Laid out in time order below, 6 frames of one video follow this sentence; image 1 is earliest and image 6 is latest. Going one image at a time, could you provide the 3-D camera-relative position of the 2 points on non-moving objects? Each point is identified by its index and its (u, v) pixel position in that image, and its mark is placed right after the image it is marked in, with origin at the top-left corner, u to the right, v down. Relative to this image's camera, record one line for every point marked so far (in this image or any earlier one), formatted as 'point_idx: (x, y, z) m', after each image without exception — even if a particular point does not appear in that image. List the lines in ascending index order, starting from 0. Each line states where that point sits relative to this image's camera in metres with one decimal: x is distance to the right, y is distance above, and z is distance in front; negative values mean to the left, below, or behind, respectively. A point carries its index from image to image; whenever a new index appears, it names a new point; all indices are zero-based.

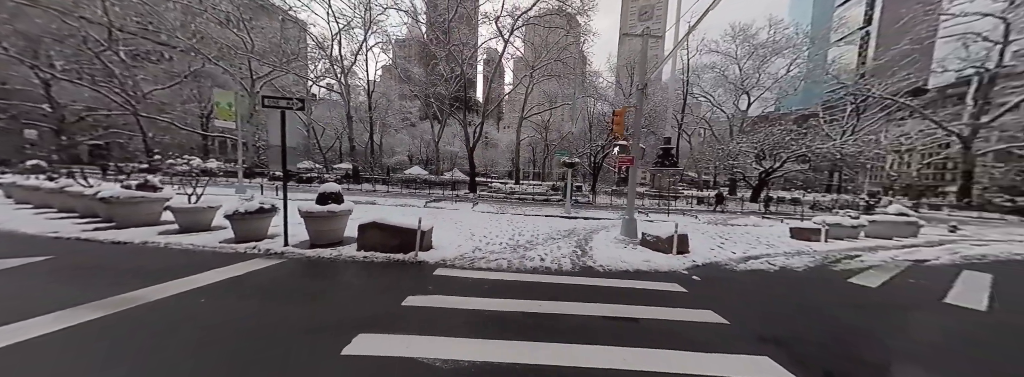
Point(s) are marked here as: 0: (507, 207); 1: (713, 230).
0: (-0.2, -1.0, +12.9) m
1: (+7.0, -1.5, +8.0) m
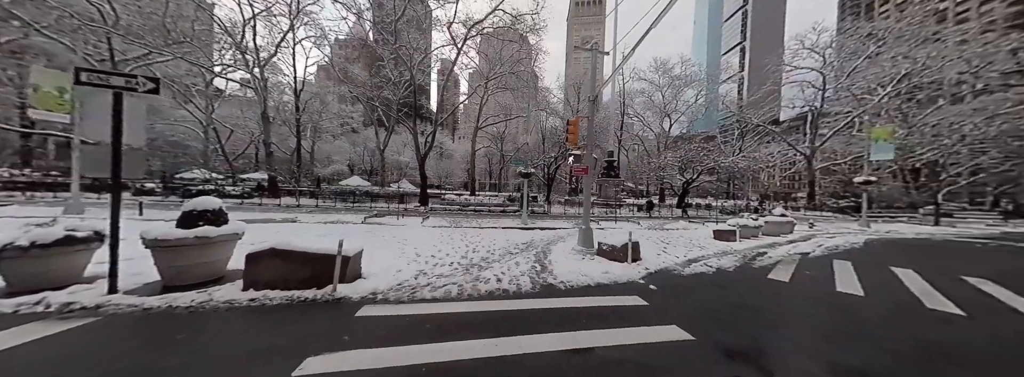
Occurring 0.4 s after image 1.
0: (-2.6, -1.6, +12.1) m
1: (+5.4, -1.8, +8.6) m
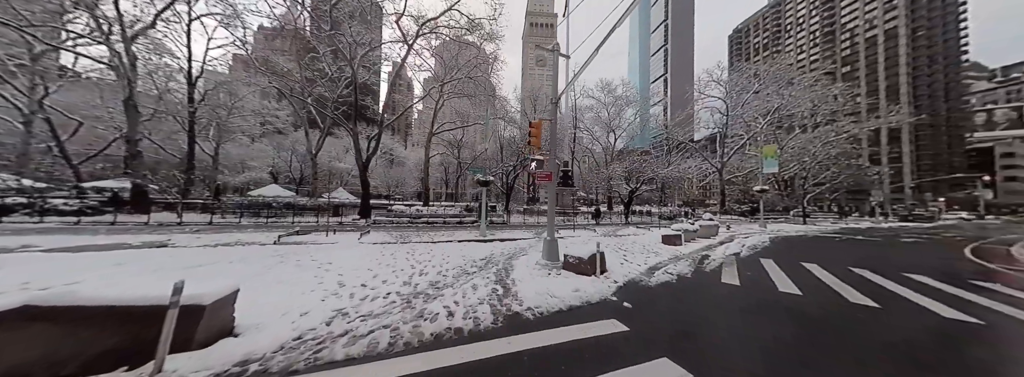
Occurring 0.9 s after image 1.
0: (-4.6, -2.1, +10.7) m
1: (+3.8, -2.1, +8.7) m
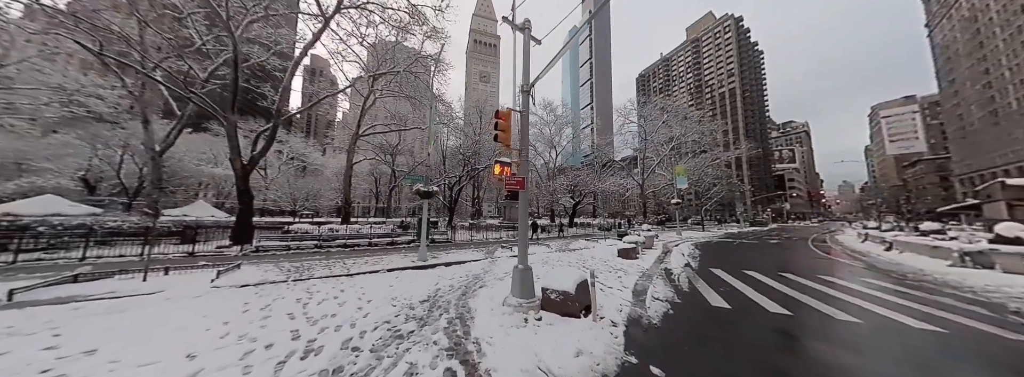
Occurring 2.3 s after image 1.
0: (-6.5, -2.5, +7.7) m
1: (+2.1, -2.5, +8.0) m
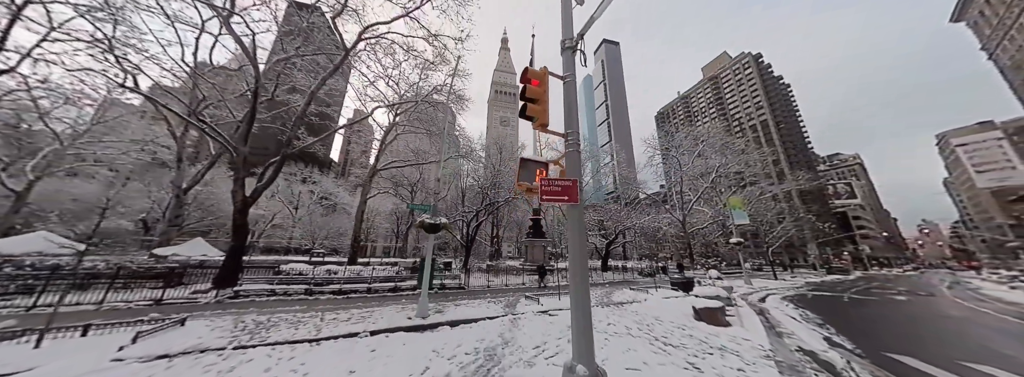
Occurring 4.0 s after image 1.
0: (-5.7, -3.3, +5.9) m
1: (+2.9, -3.2, +5.4) m
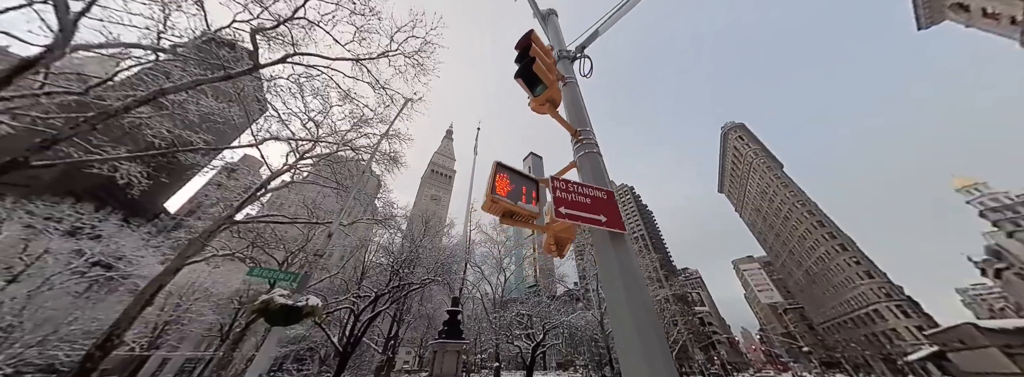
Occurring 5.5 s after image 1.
0: (-6.9, -3.2, +1.3) m
1: (+1.4, -4.5, +3.3) m
